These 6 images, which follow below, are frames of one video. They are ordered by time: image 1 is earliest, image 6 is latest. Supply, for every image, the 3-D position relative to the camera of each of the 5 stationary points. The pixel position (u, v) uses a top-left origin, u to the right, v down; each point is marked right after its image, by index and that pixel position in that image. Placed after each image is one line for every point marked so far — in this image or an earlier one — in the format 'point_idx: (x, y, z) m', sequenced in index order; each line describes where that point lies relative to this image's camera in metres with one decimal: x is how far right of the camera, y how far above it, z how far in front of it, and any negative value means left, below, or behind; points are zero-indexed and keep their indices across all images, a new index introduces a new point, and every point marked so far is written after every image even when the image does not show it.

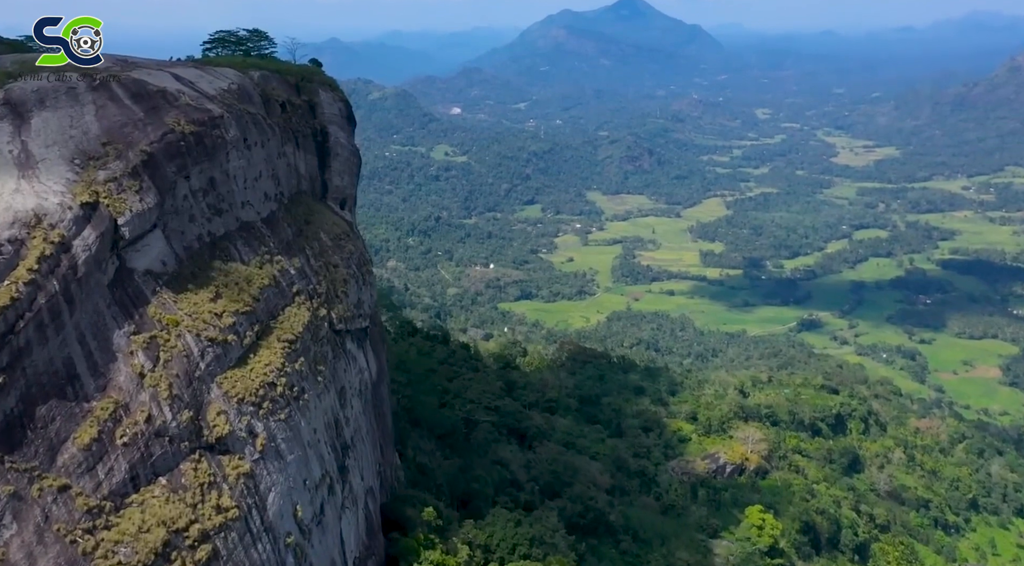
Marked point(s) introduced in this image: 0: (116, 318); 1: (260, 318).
0: (-5.8, -0.5, +14.1) m
1: (-4.3, -0.6, +16.7) m
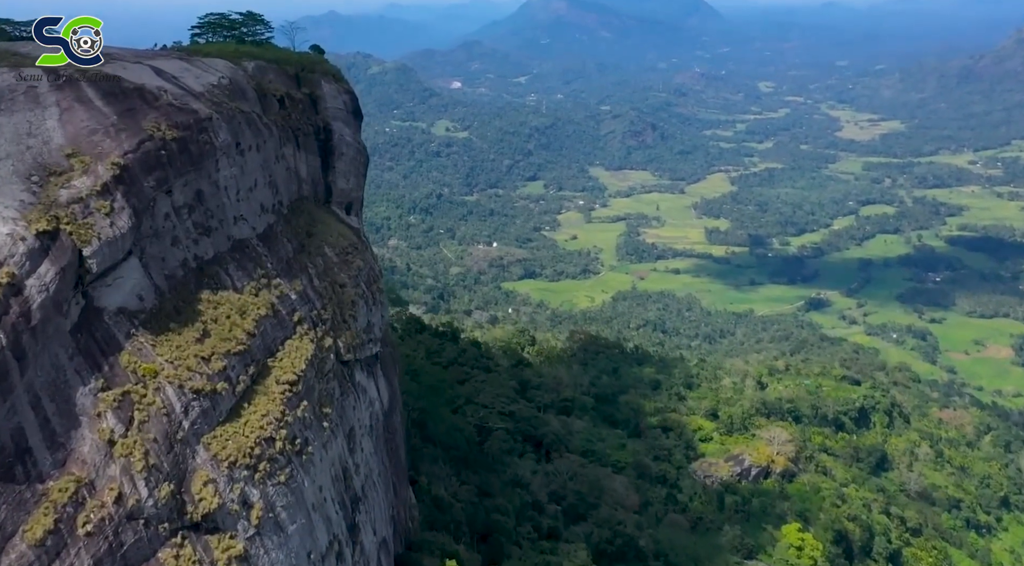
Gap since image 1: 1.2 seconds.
0: (-5.3, -1.1, +11.7) m
1: (-3.8, -1.1, +14.3) m
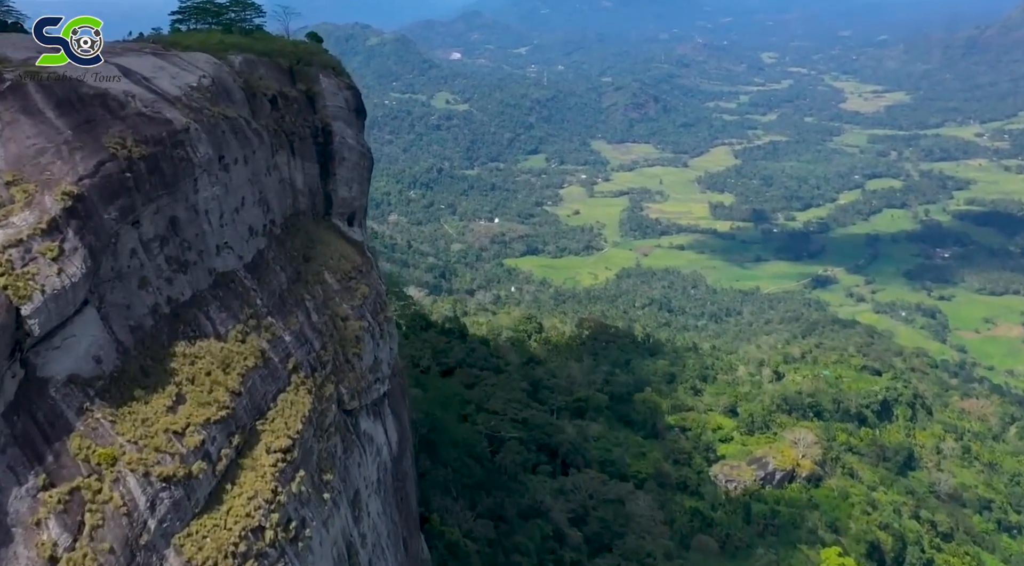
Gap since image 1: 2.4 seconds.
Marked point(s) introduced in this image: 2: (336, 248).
0: (-4.8, -1.8, +9.3) m
1: (-3.3, -1.7, +11.9) m
2: (-3.0, +0.6, +16.7) m
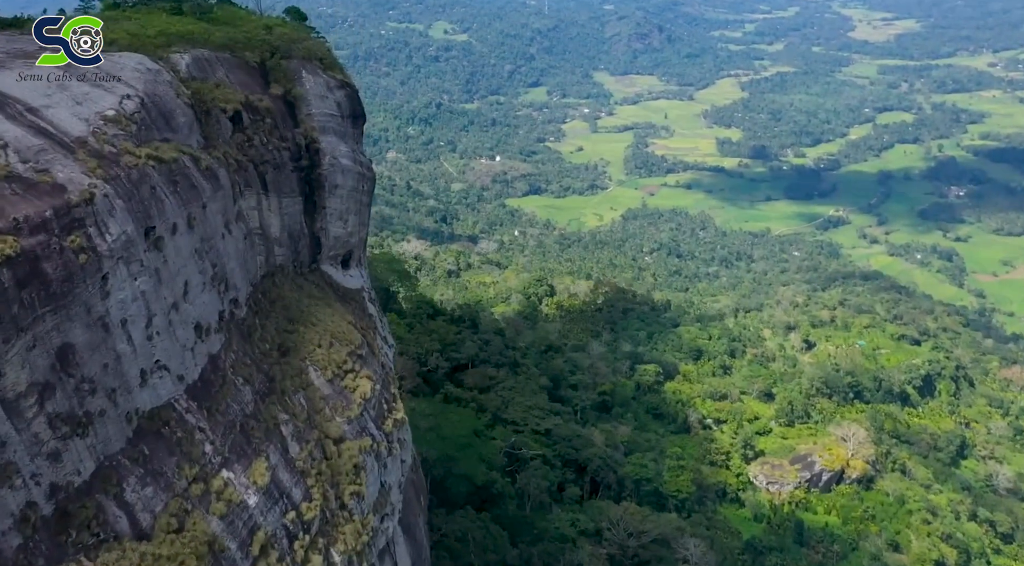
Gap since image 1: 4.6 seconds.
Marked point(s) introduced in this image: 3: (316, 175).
0: (-4.1, -3.4, +5.0) m
1: (-2.6, -3.1, +7.5) m
2: (-2.3, -0.5, +12.1) m
3: (-2.7, +1.5, +13.3) m
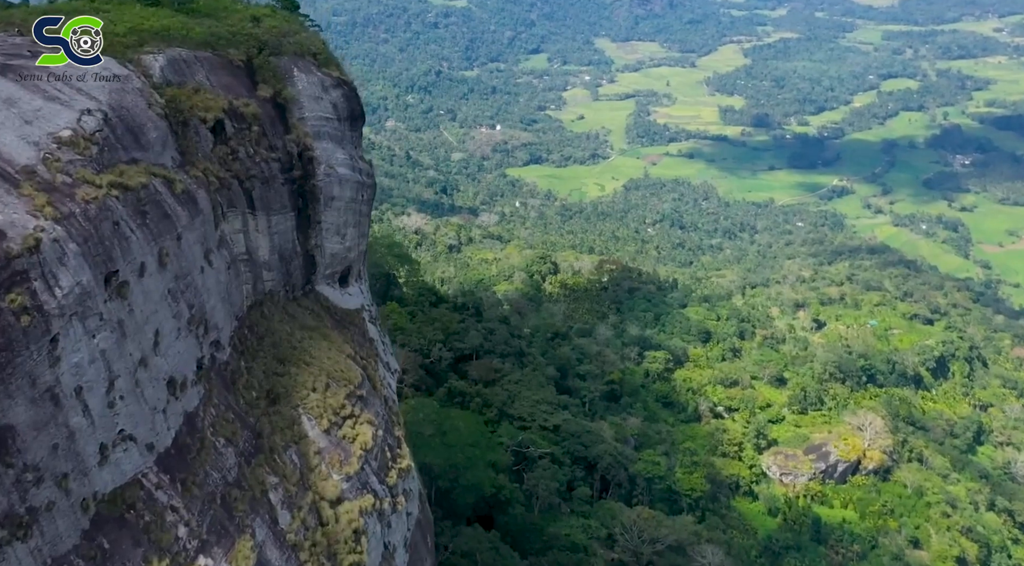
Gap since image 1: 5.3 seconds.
0: (-3.8, -4.0, +3.7) m
1: (-2.4, -3.6, +6.2) m
2: (-2.1, -0.8, +10.7) m
3: (-2.5, +1.2, +11.8) m
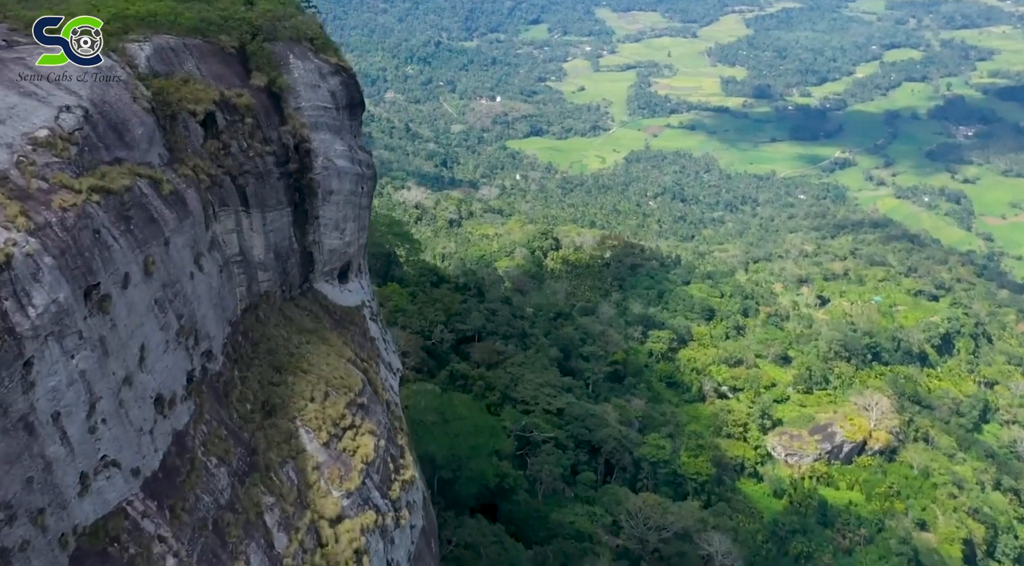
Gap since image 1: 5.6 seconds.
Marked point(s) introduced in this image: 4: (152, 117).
0: (-3.8, -4.2, +3.3) m
1: (-2.3, -3.8, +5.8) m
2: (-2.0, -0.9, +10.2) m
3: (-2.4, +1.2, +11.3) m
4: (-3.4, +1.5, +9.1) m
